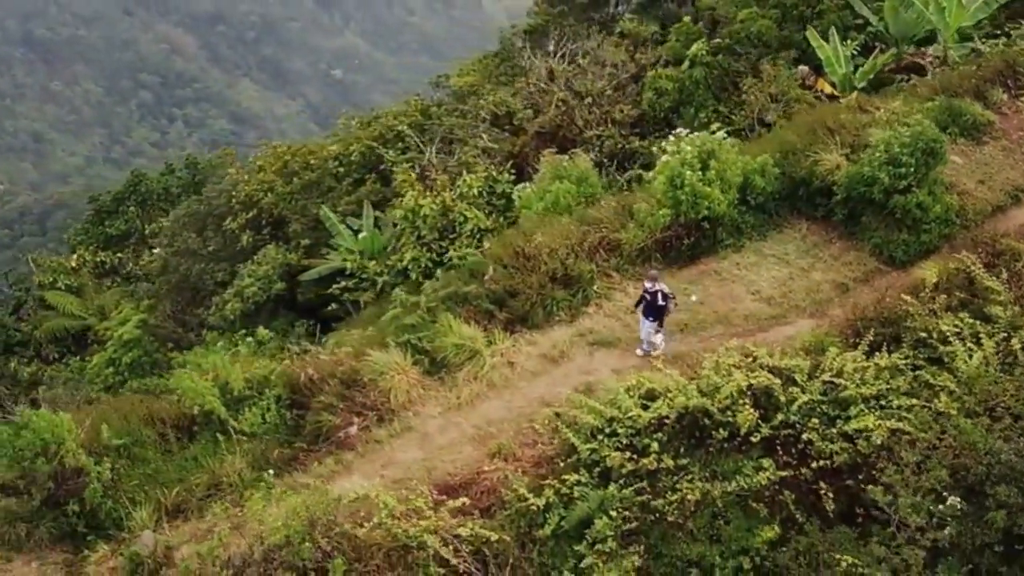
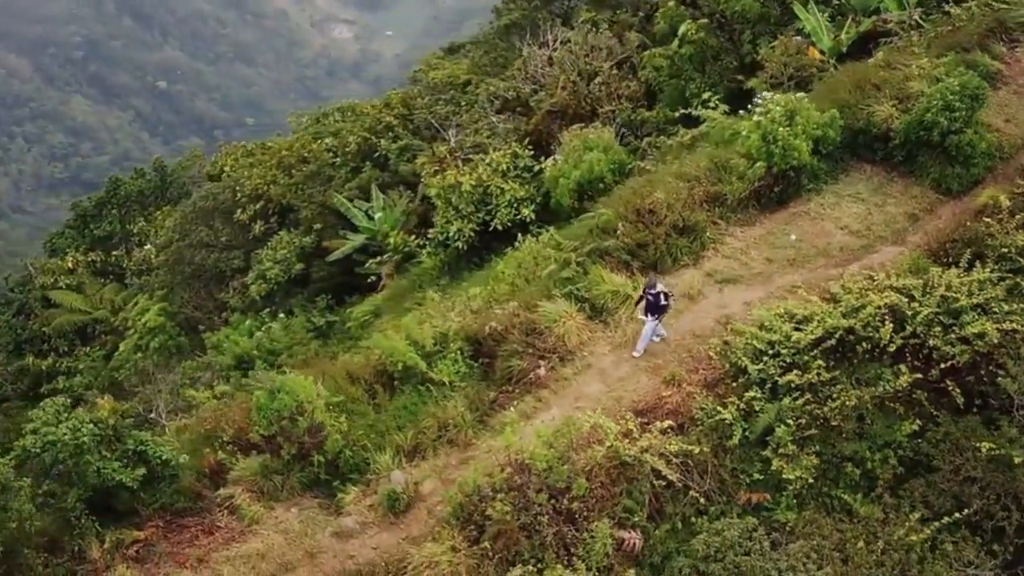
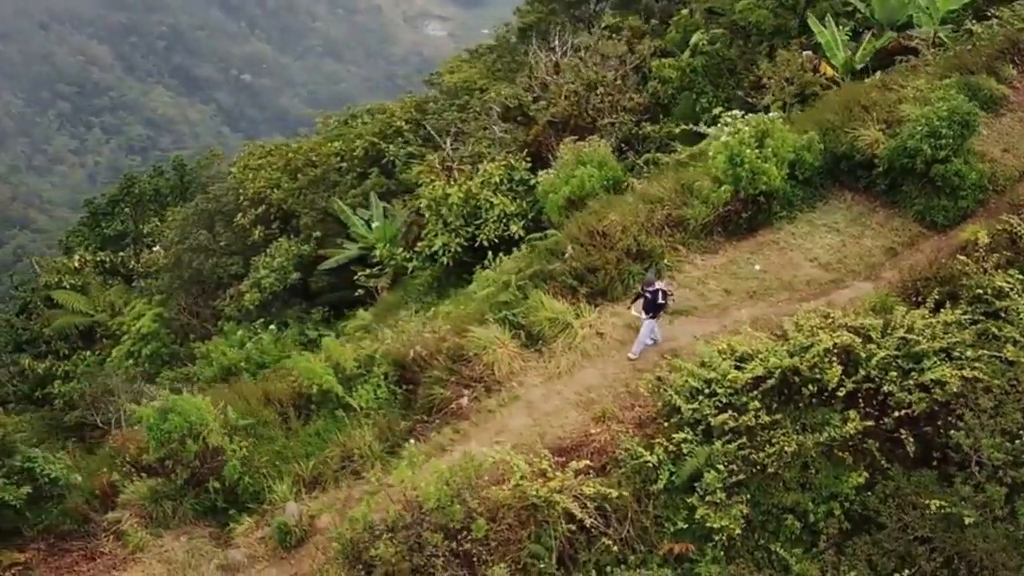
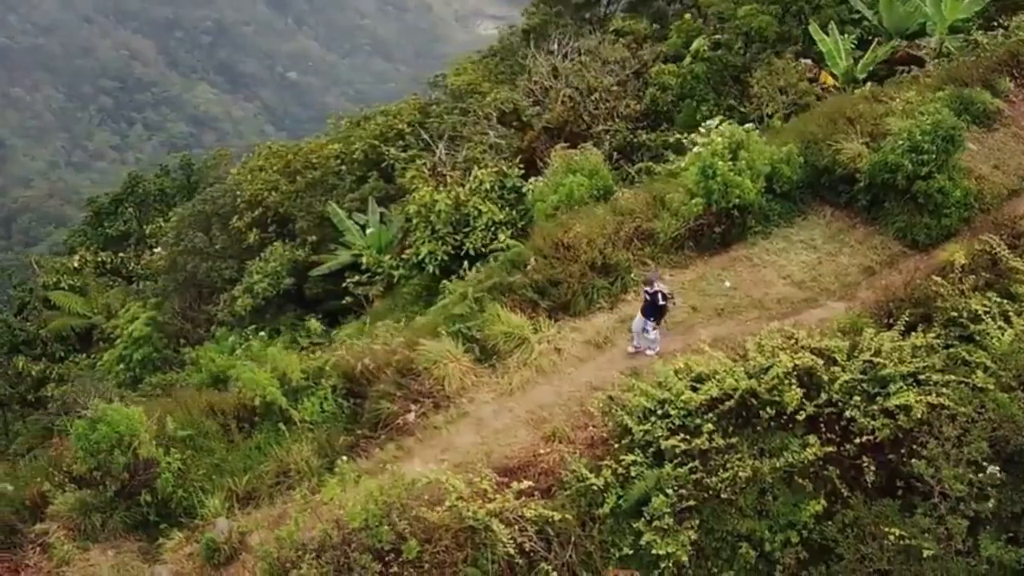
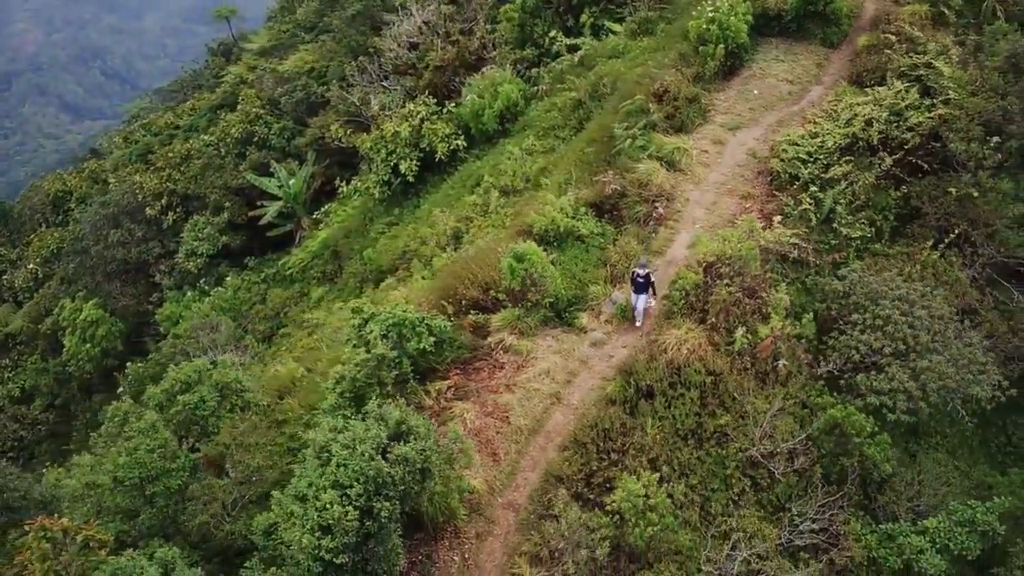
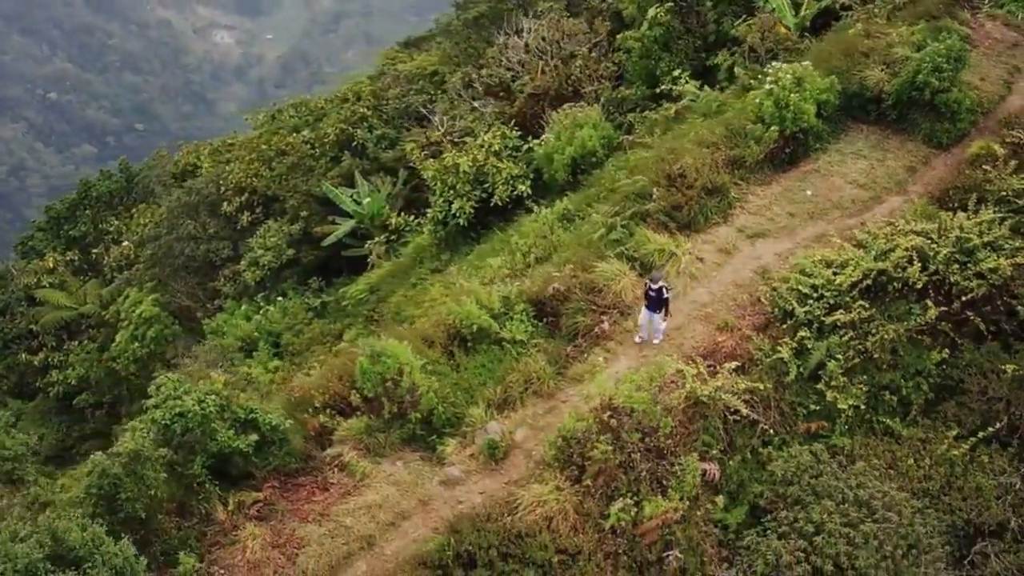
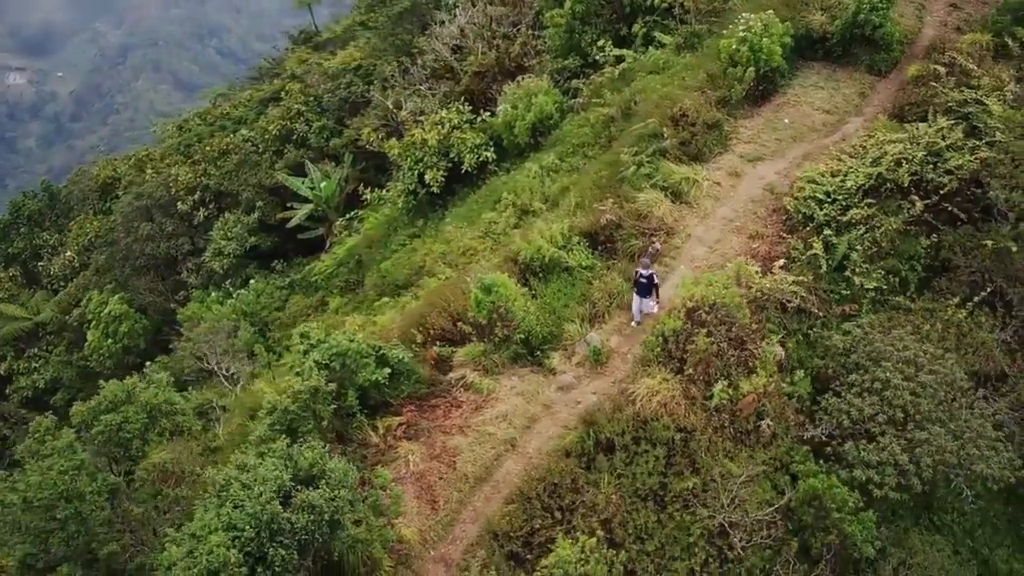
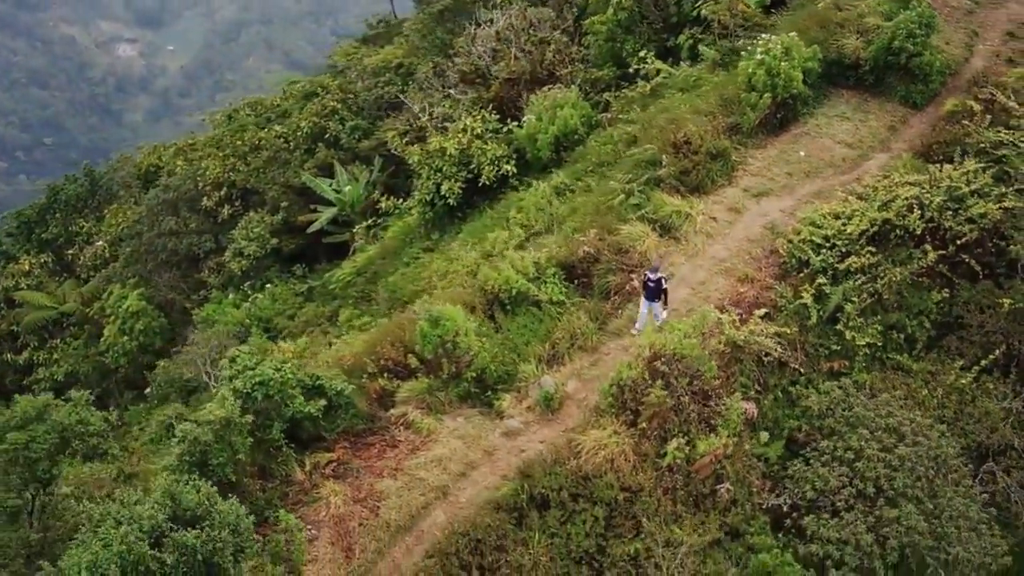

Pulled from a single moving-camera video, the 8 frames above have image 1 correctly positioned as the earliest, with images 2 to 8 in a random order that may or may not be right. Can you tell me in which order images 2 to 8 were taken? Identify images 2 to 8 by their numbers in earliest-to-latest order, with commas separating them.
4, 3, 2, 6, 8, 7, 5
